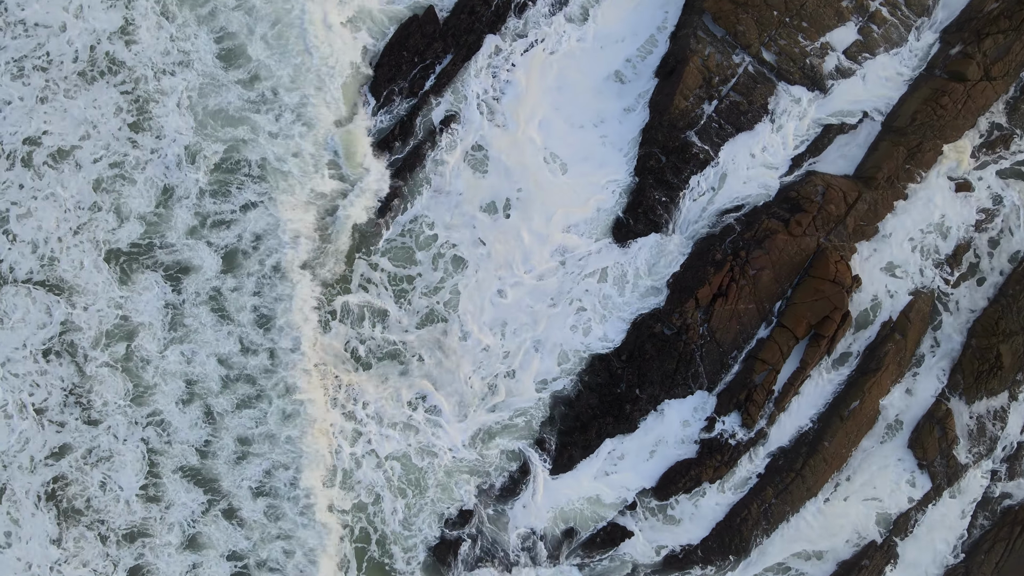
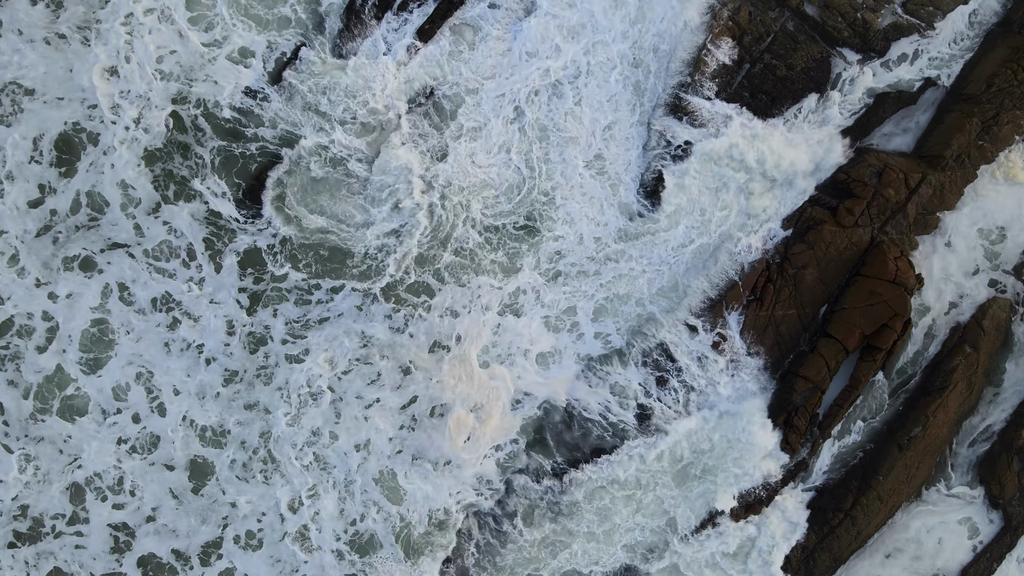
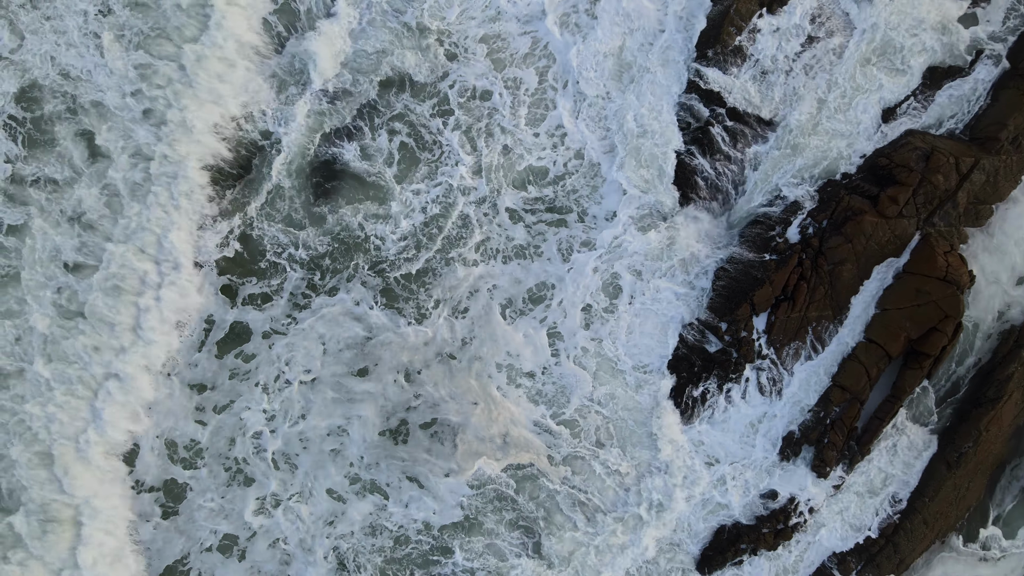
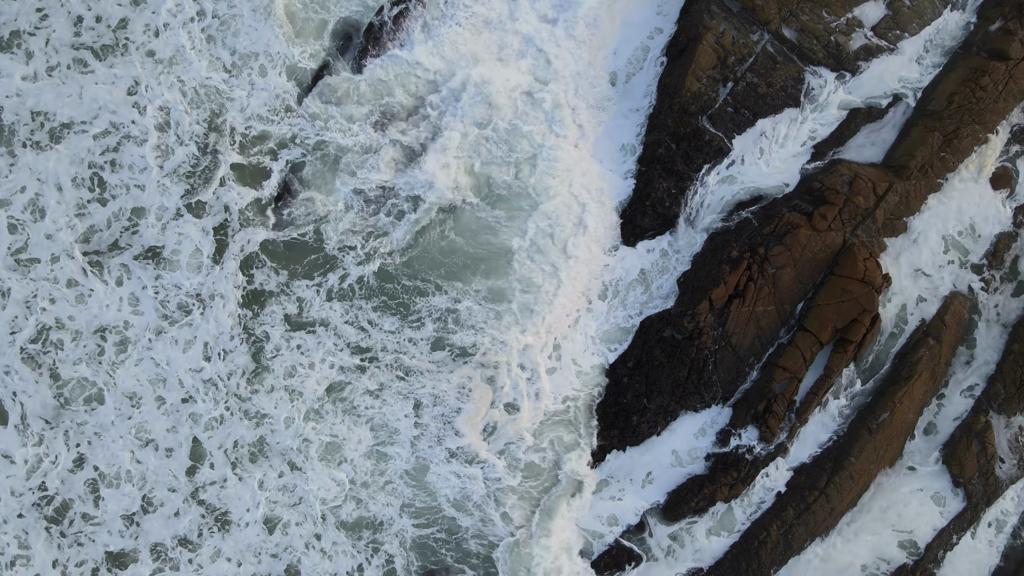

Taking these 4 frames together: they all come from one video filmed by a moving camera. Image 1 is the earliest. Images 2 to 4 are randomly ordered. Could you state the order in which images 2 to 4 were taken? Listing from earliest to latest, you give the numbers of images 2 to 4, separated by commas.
4, 2, 3
